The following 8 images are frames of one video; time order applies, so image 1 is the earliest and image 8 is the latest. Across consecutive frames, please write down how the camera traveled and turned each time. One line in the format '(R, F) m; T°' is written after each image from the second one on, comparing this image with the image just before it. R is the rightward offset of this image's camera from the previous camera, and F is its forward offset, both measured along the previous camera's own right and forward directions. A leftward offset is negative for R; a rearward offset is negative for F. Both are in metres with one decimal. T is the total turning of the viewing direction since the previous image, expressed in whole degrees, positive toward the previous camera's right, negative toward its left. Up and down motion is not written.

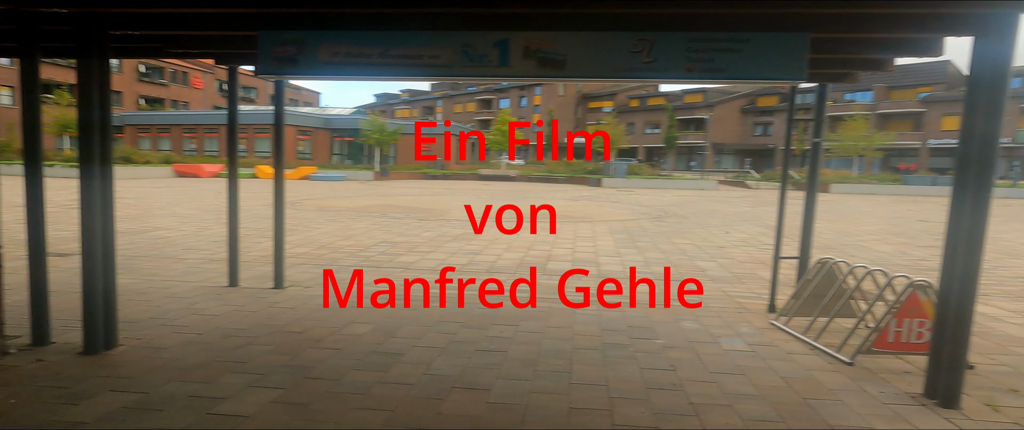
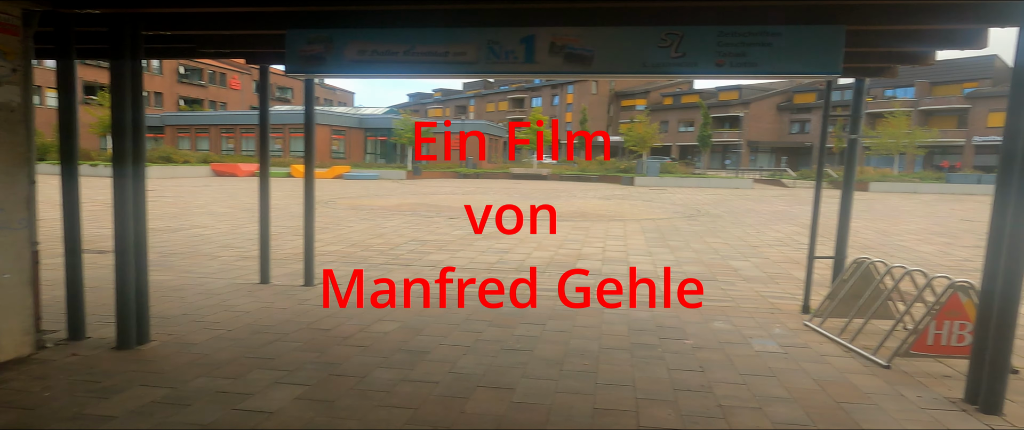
(0.0, 0.0) m; -3°
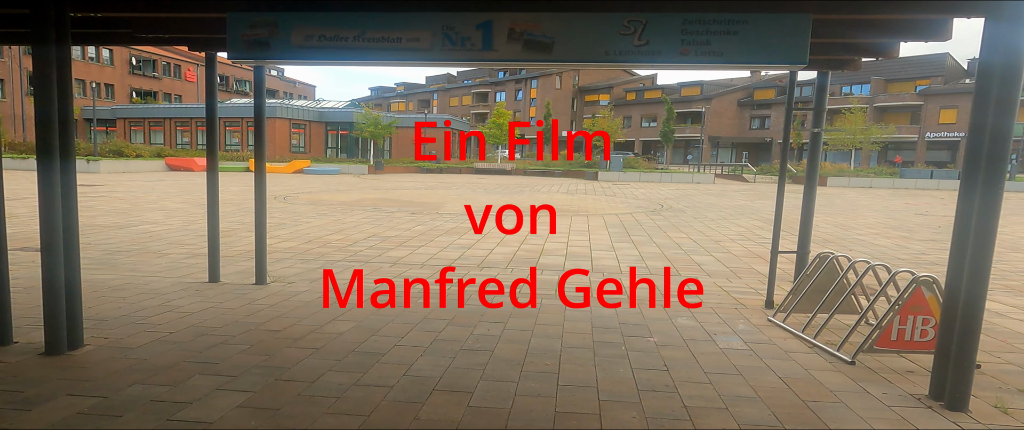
(0.0, +0.2) m; +3°
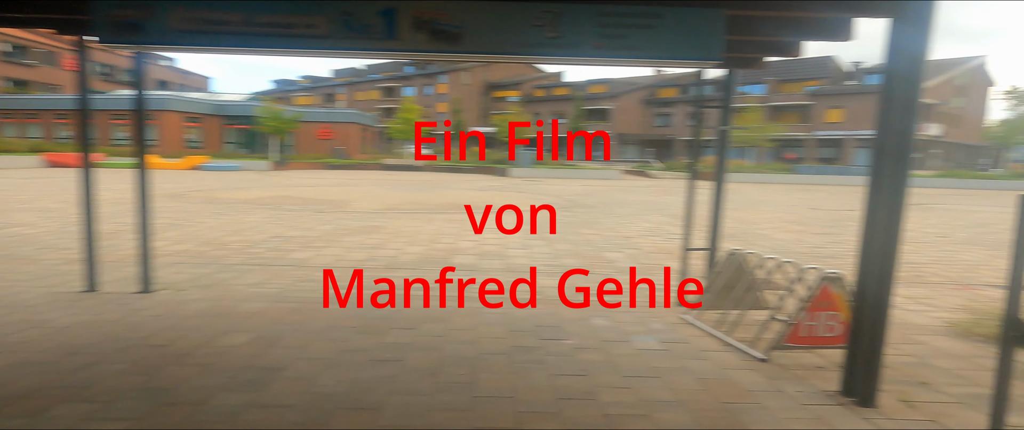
(0.0, +0.2) m; +7°
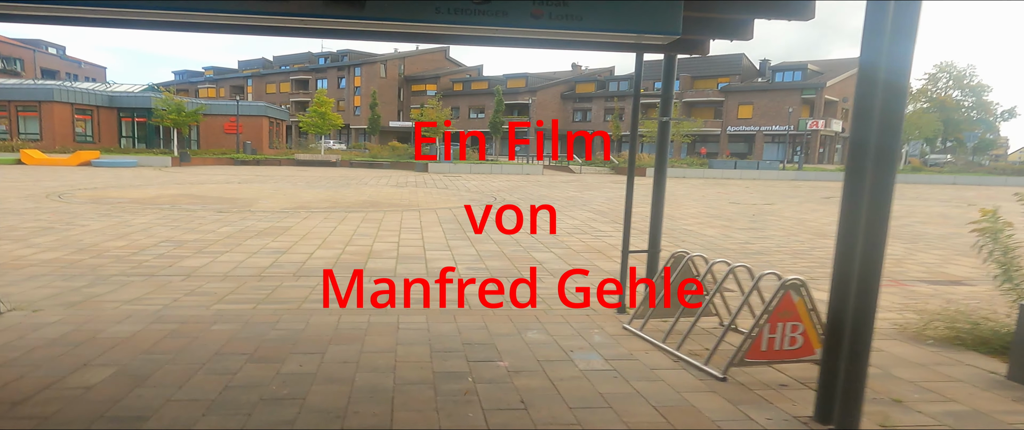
(0.0, +0.6) m; +7°
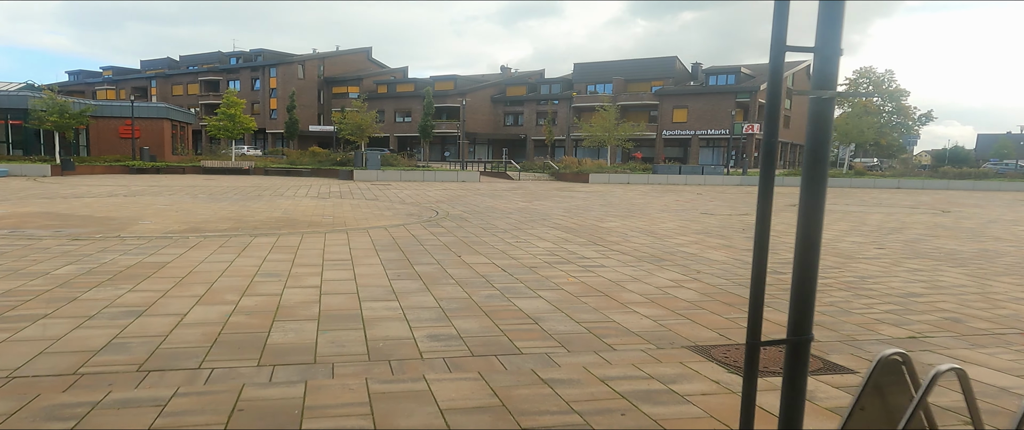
(-0.4, +2.5) m; +6°
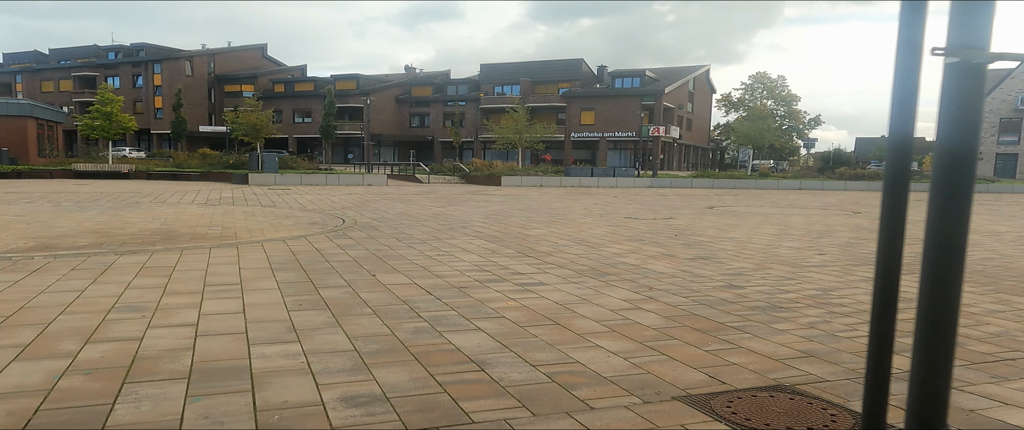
(-0.2, +1.1) m; +8°
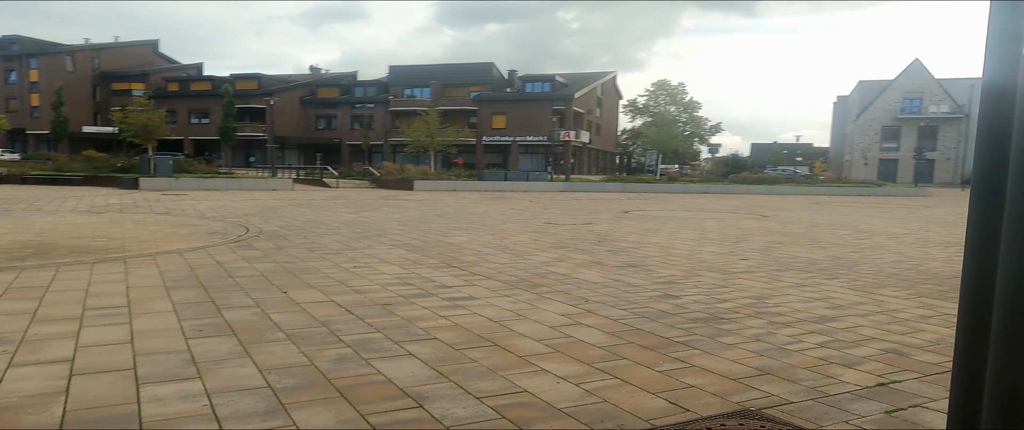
(-0.2, +0.5) m; +7°
